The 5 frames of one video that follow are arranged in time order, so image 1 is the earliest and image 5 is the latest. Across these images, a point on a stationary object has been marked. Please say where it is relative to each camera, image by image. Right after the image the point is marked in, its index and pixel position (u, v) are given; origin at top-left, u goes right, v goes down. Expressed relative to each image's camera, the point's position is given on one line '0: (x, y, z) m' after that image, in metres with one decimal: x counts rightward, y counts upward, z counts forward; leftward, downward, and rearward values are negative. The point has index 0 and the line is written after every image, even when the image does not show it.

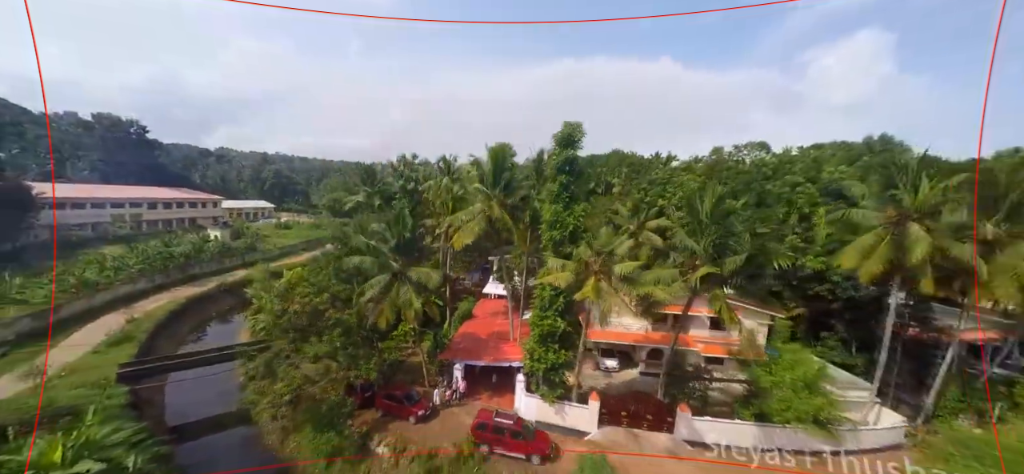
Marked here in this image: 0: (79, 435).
0: (-11.7, -5.7, +10.2) m
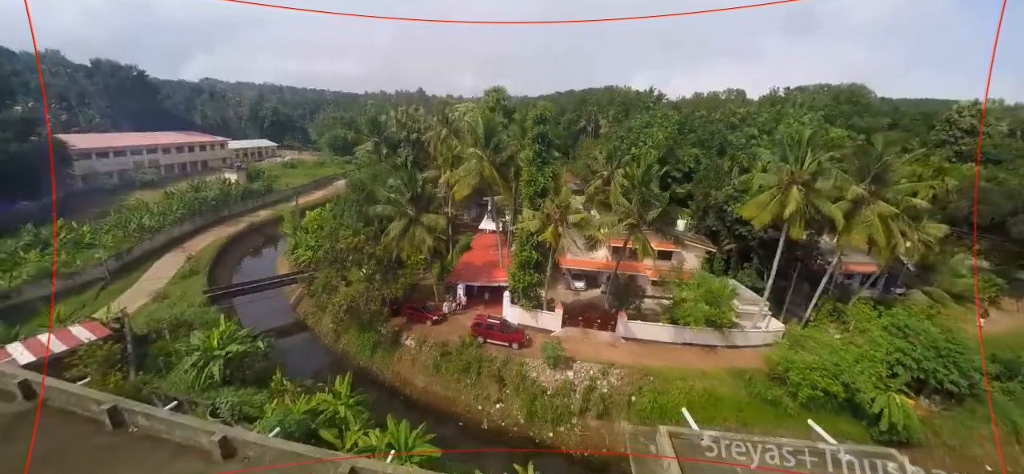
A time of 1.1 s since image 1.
0: (-12.4, -4.1, +15.4) m
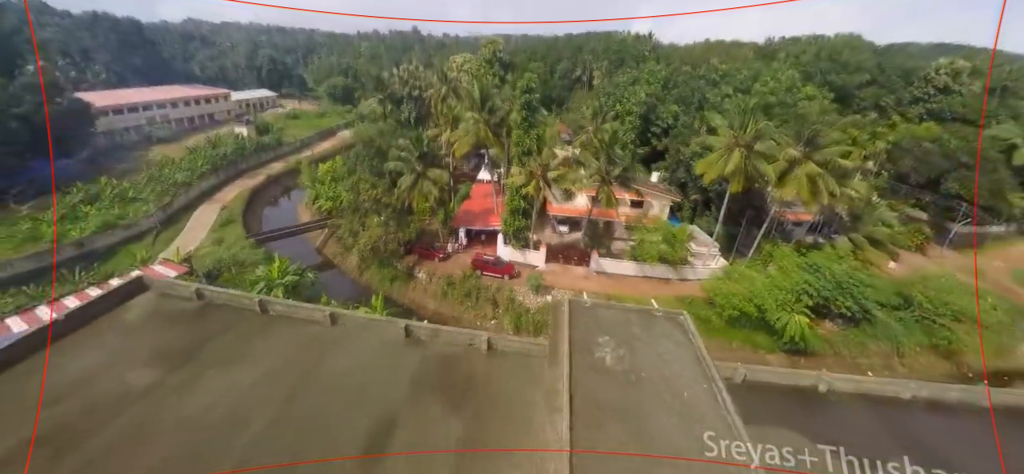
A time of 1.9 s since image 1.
0: (-12.9, -1.6, +19.5) m
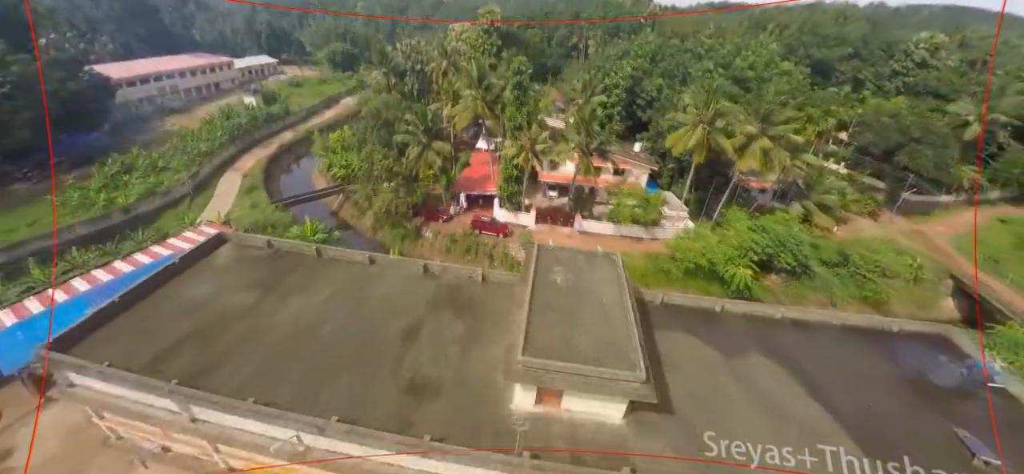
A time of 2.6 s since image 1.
0: (-13.3, +0.7, +23.1) m
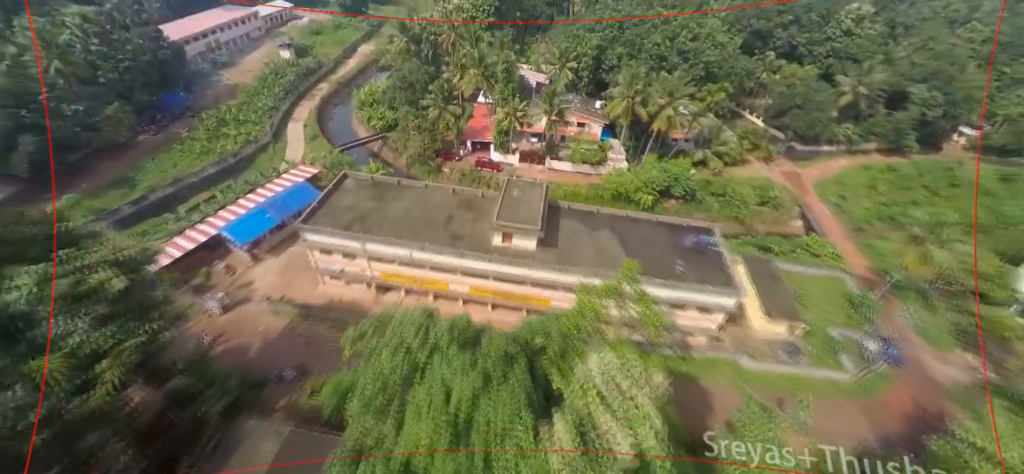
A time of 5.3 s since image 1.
0: (-14.4, +7.1, +35.4) m
